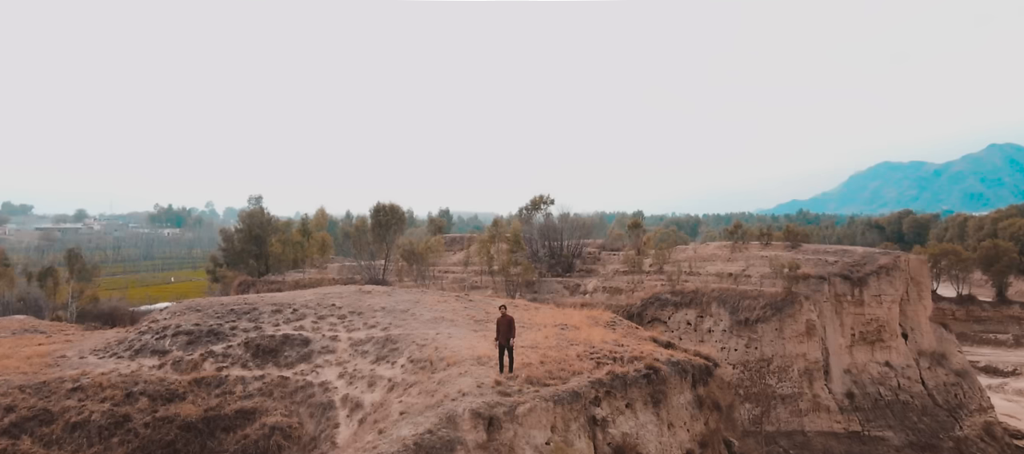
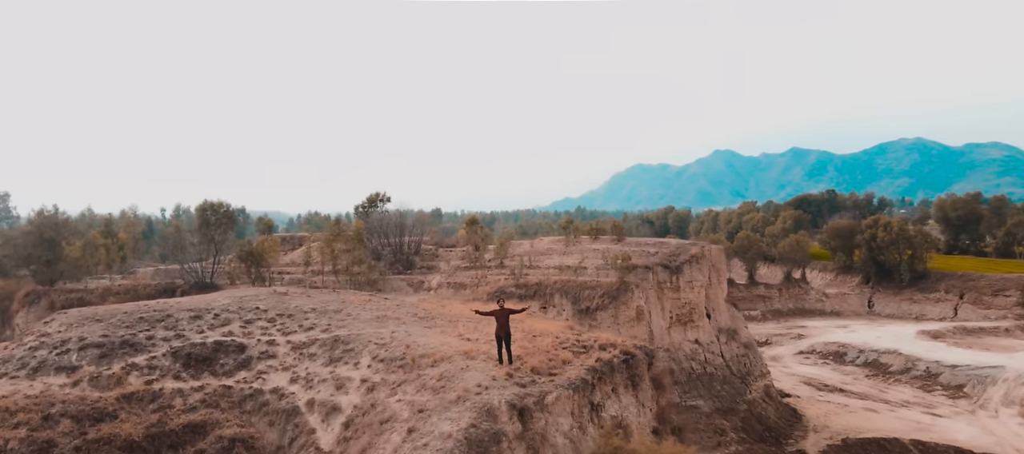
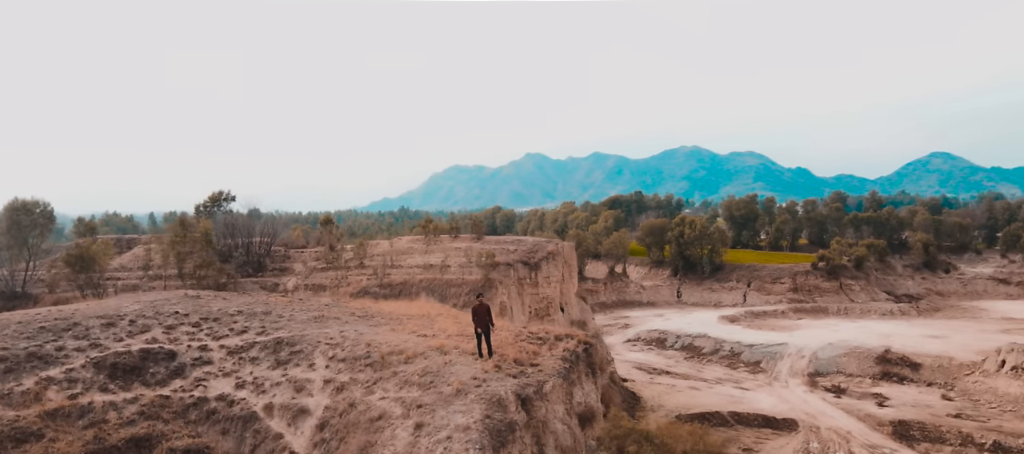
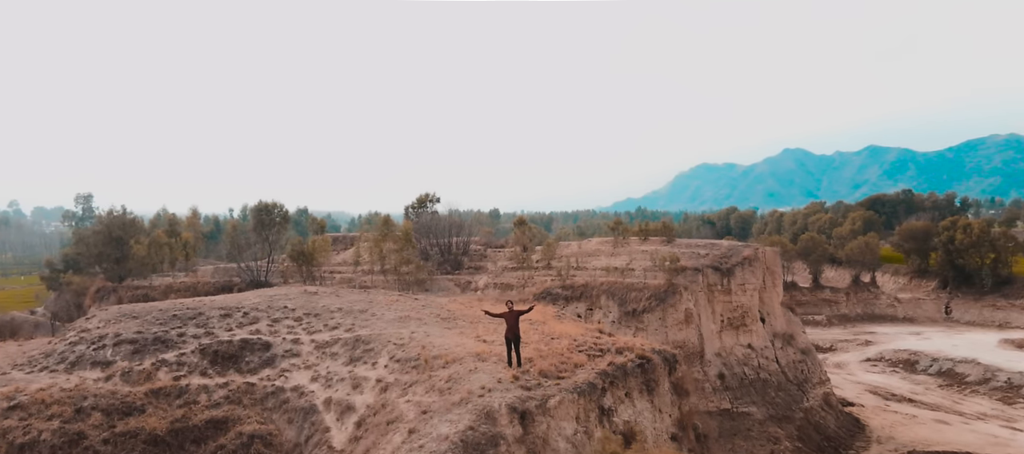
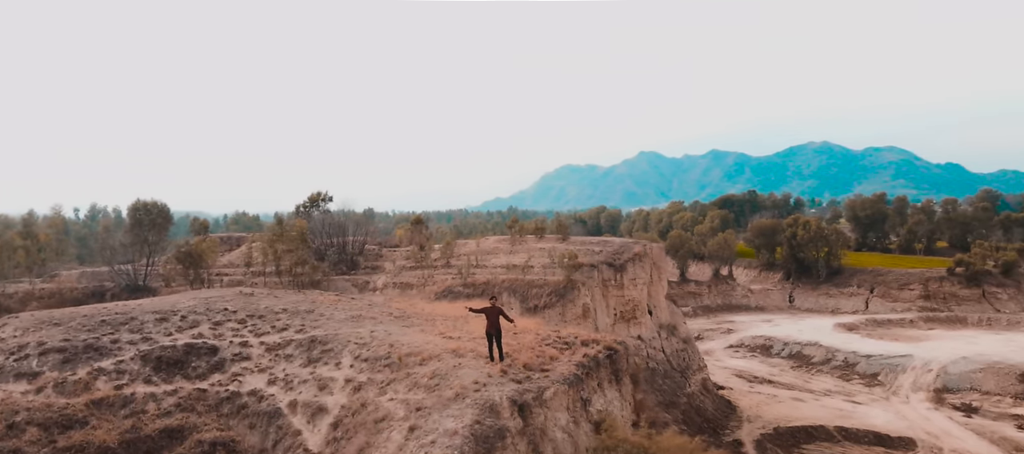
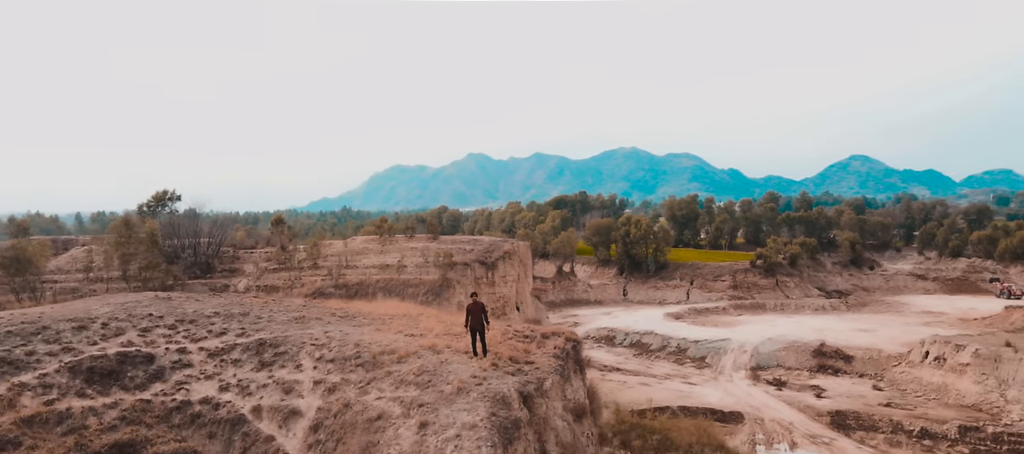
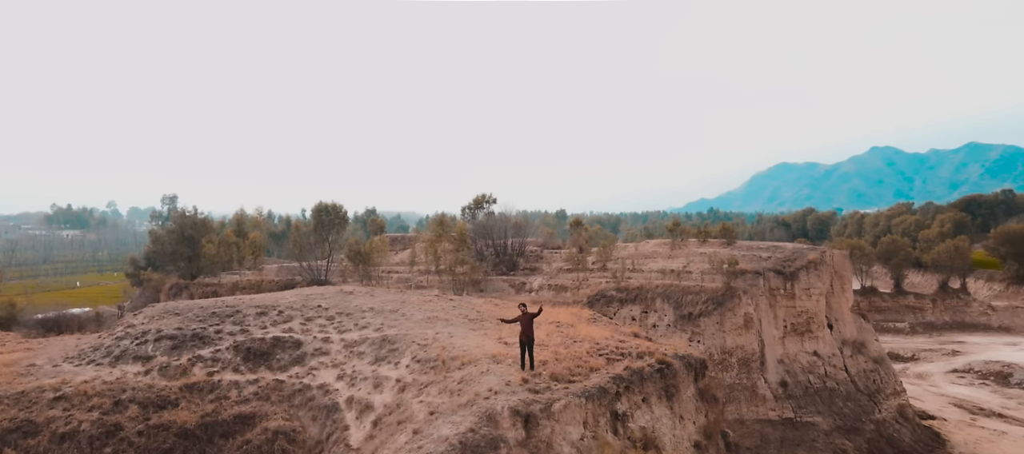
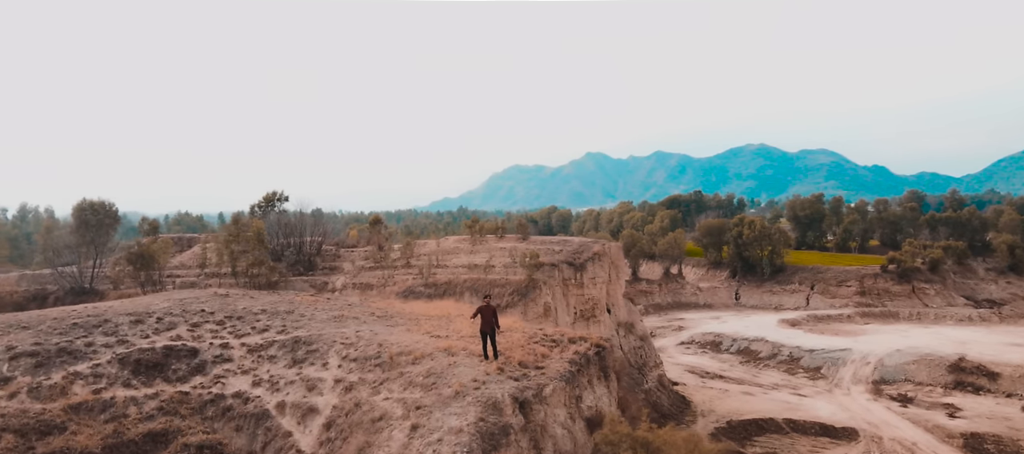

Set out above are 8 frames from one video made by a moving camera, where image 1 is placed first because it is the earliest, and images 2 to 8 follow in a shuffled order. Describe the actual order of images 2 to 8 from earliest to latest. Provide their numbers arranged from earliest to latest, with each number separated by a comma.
7, 4, 2, 5, 8, 3, 6
